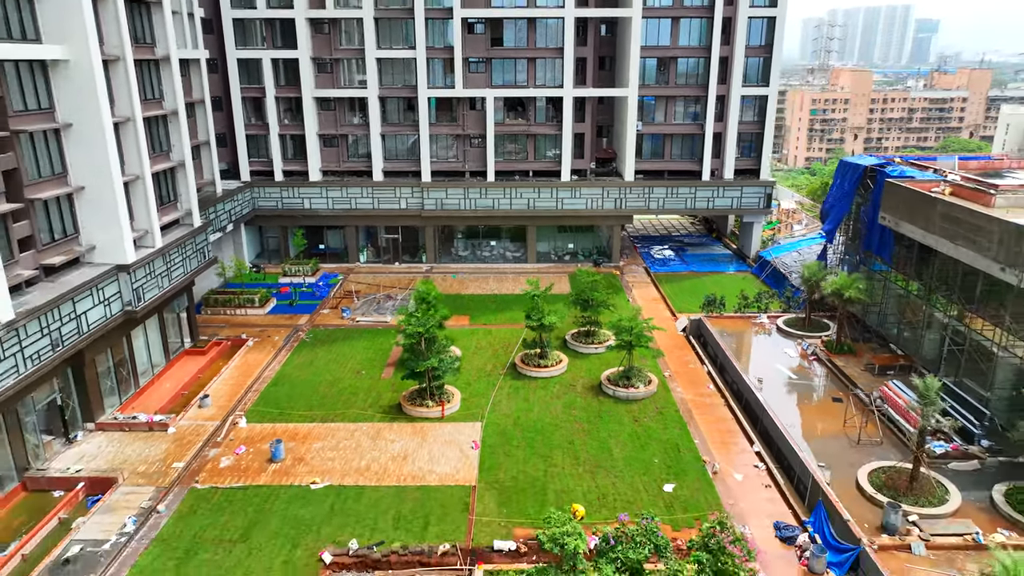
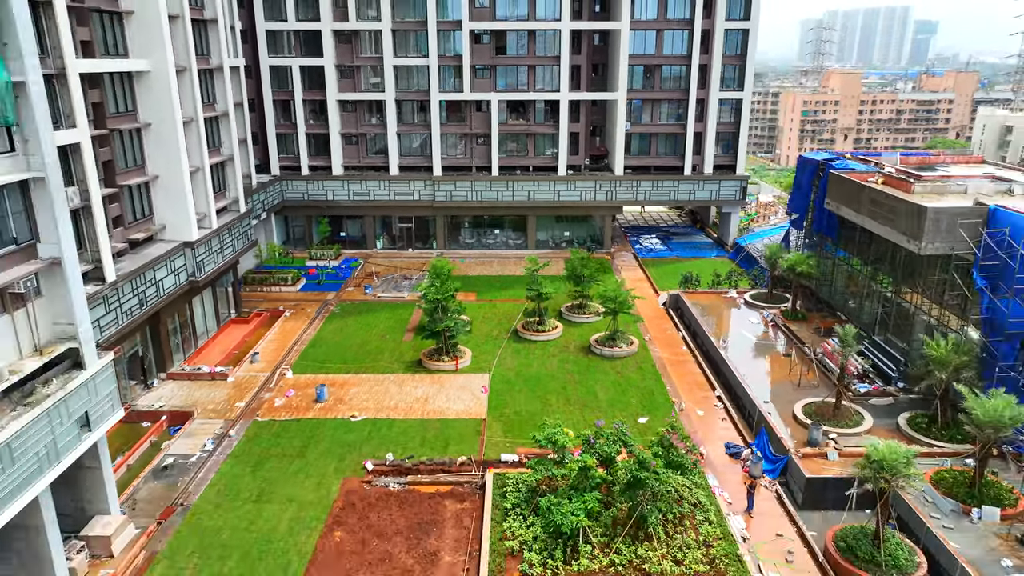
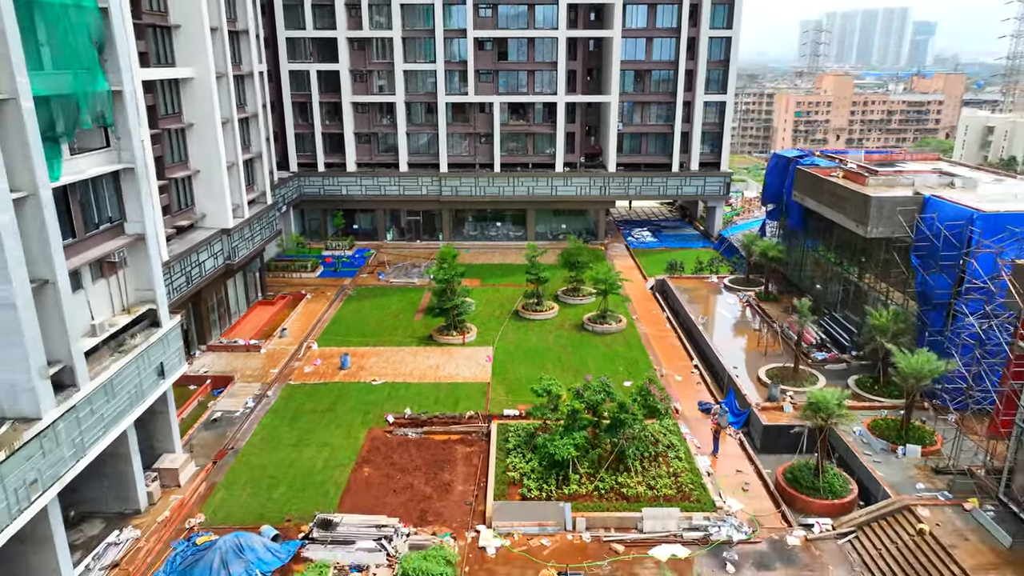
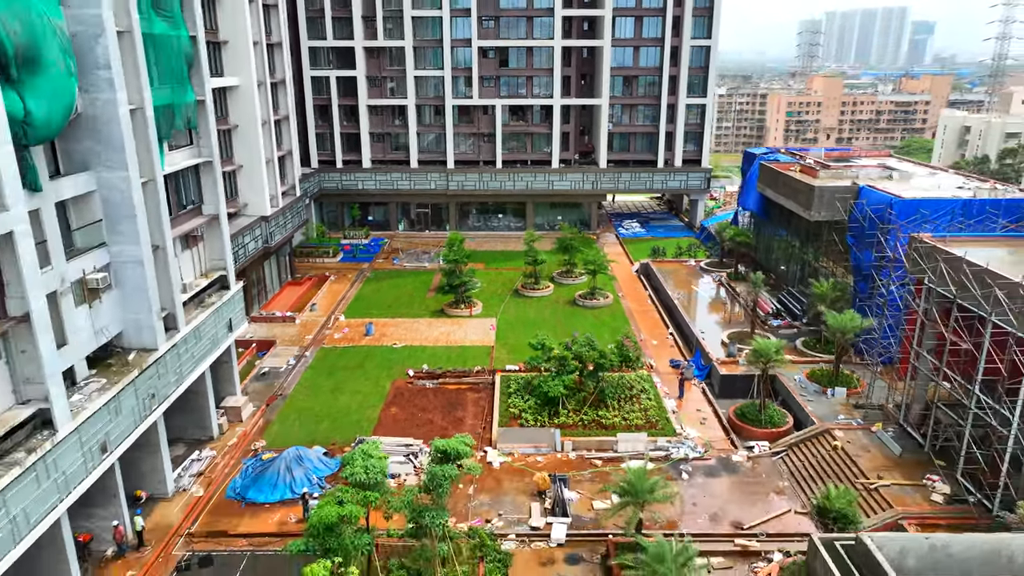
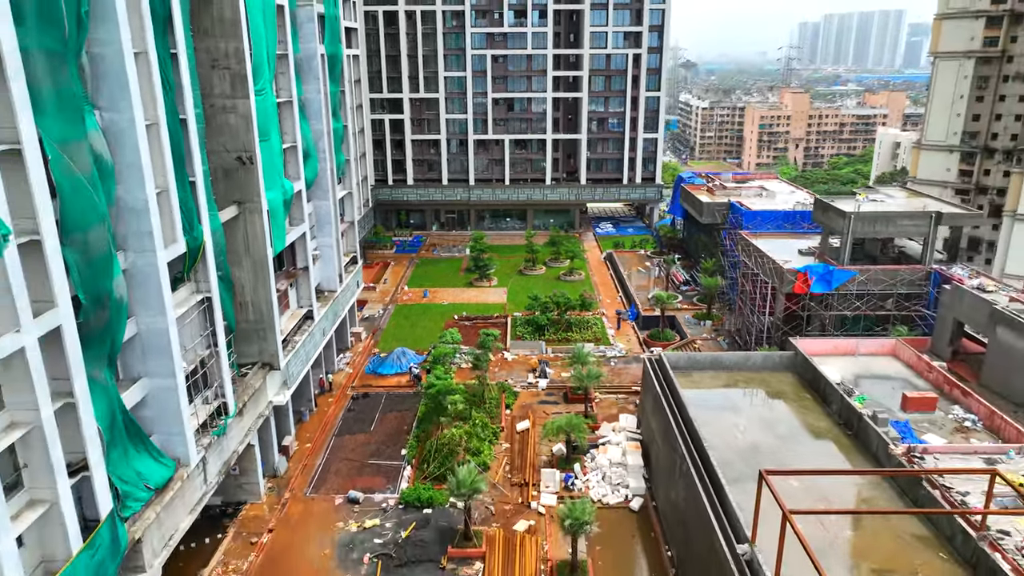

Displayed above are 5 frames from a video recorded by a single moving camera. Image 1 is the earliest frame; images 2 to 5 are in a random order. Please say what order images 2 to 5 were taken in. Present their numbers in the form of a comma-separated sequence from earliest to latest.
2, 3, 4, 5
